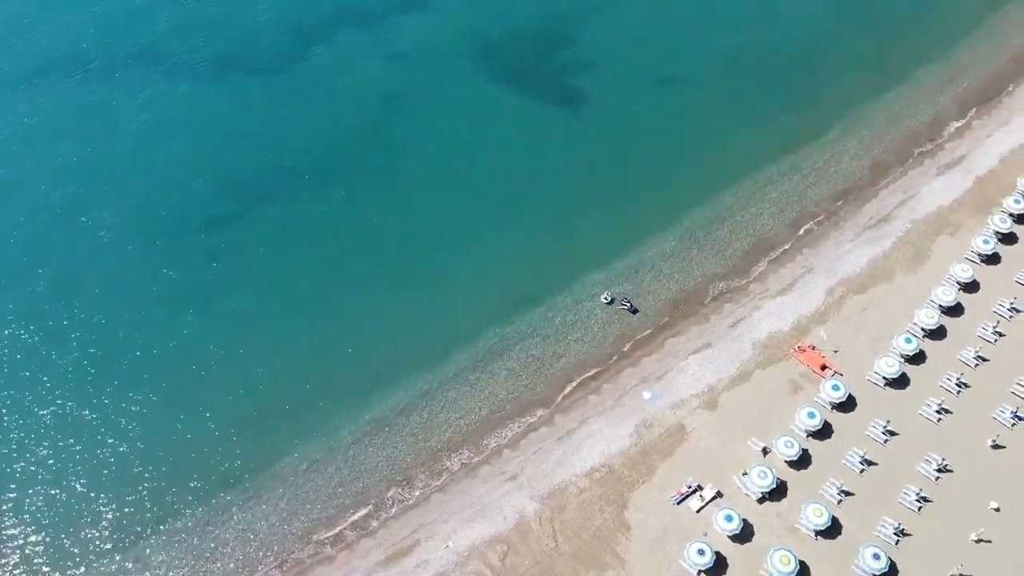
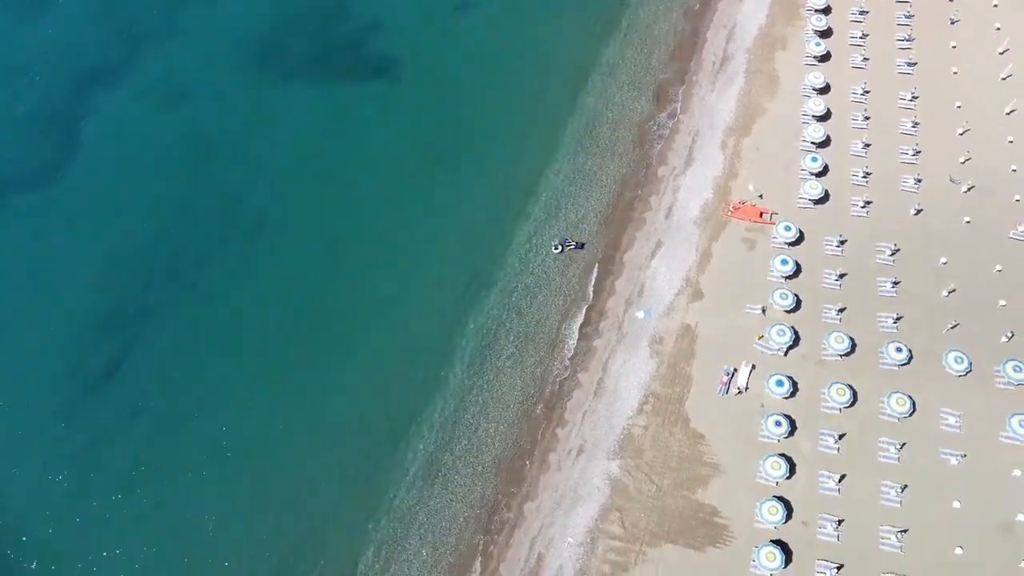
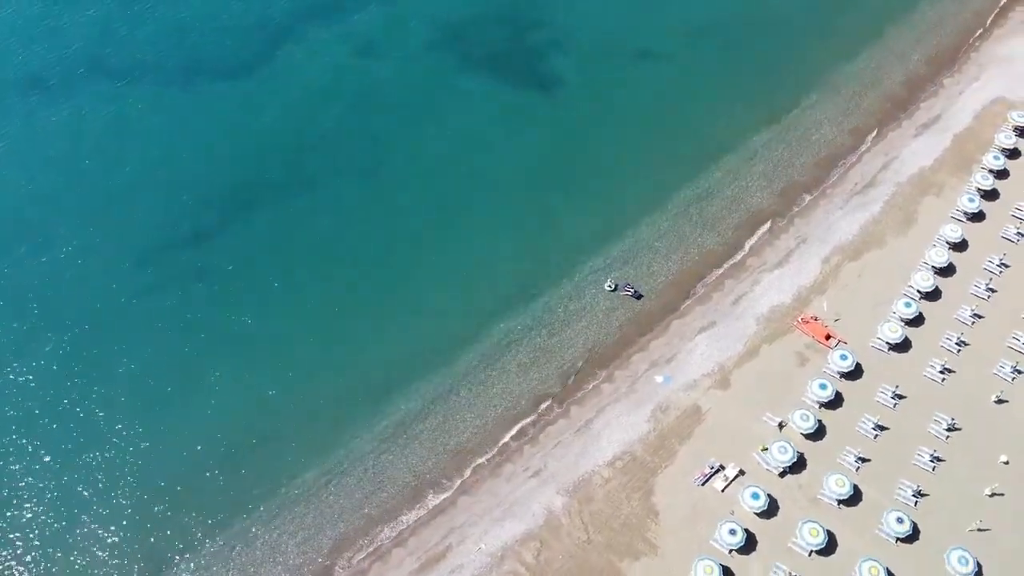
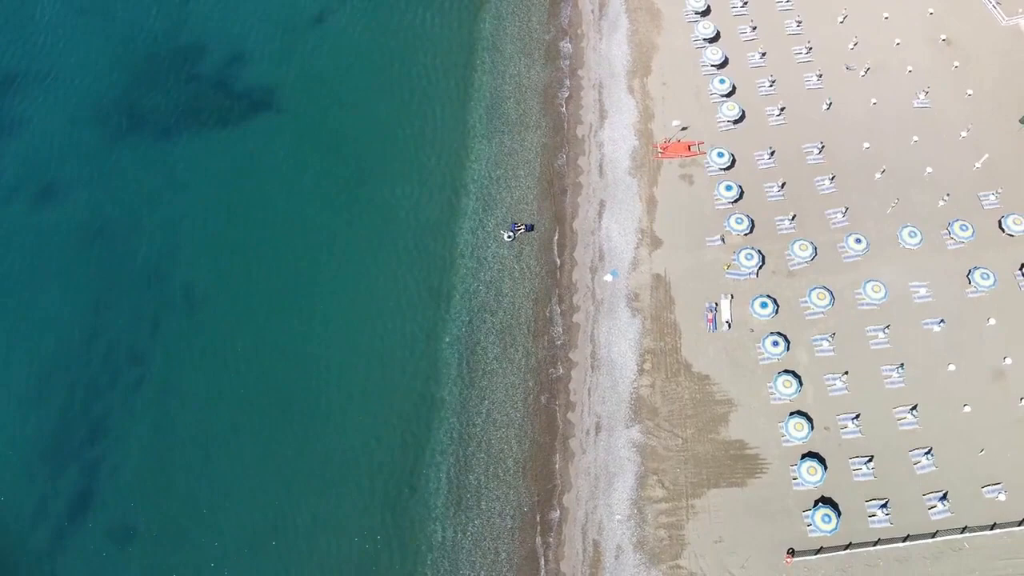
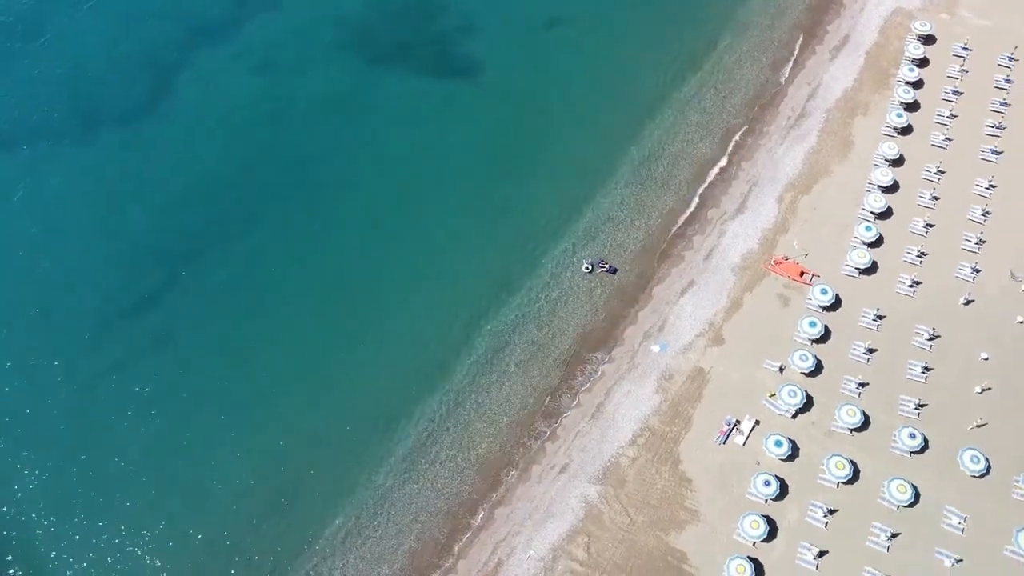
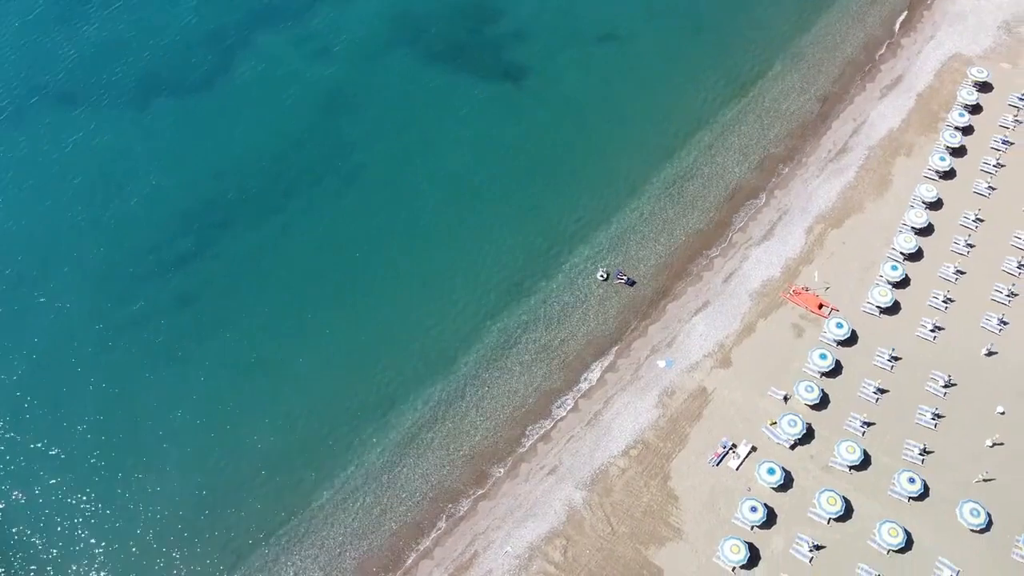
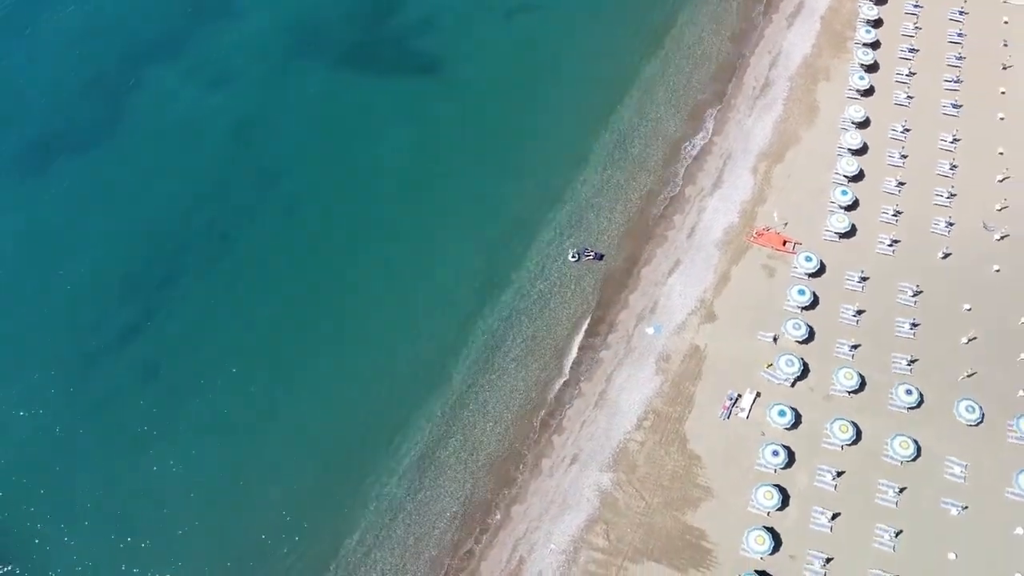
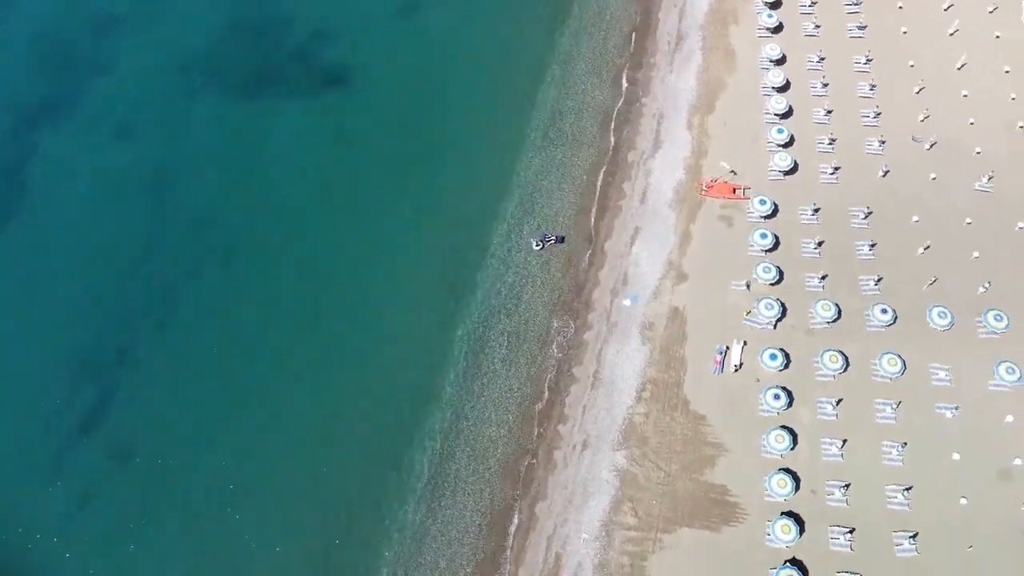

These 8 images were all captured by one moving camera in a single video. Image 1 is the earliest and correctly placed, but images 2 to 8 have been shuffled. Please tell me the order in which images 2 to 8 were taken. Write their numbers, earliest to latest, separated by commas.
3, 6, 5, 7, 2, 8, 4
